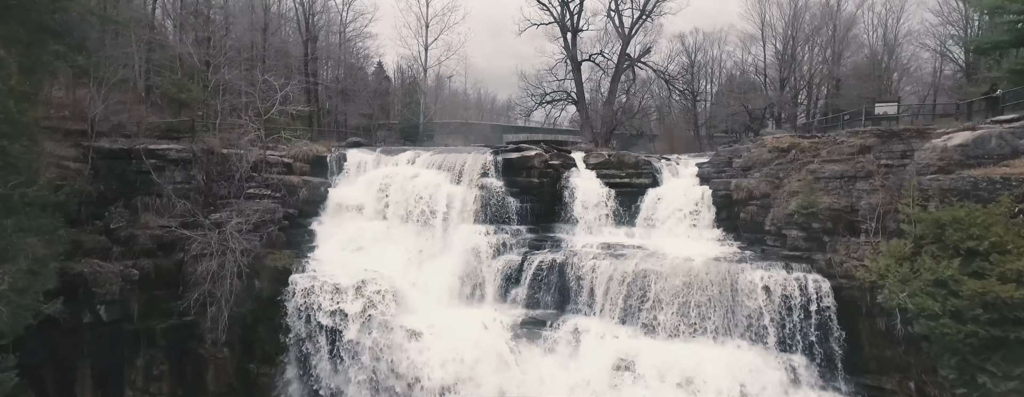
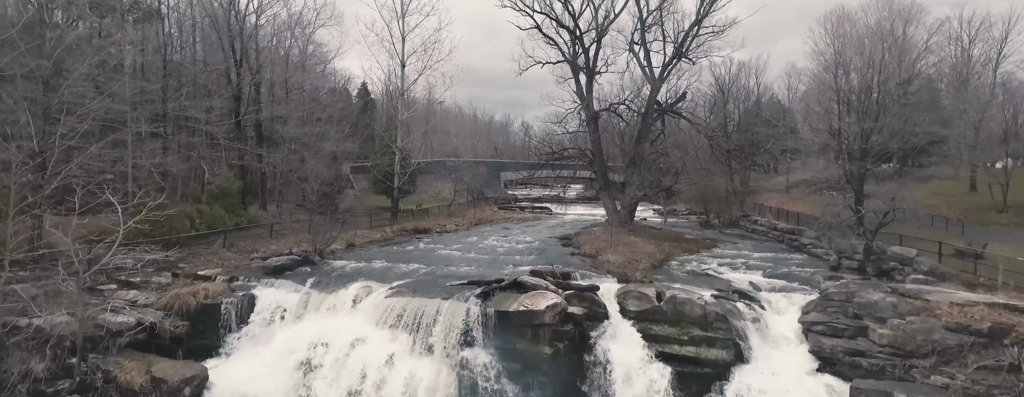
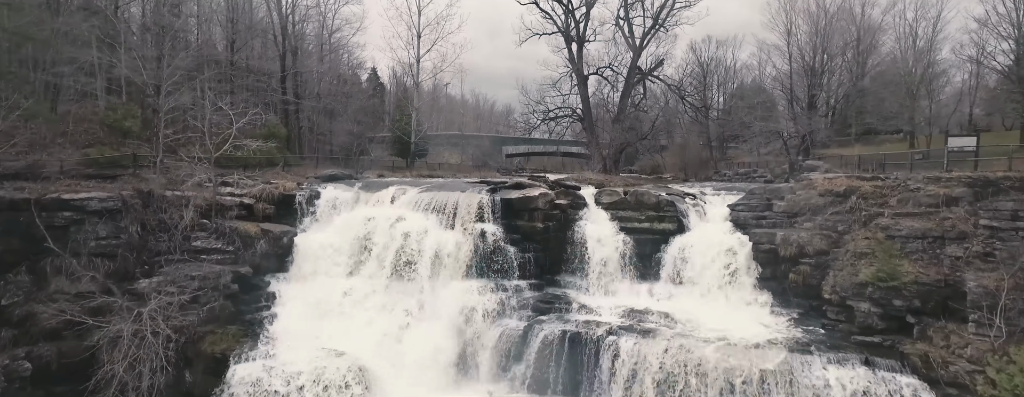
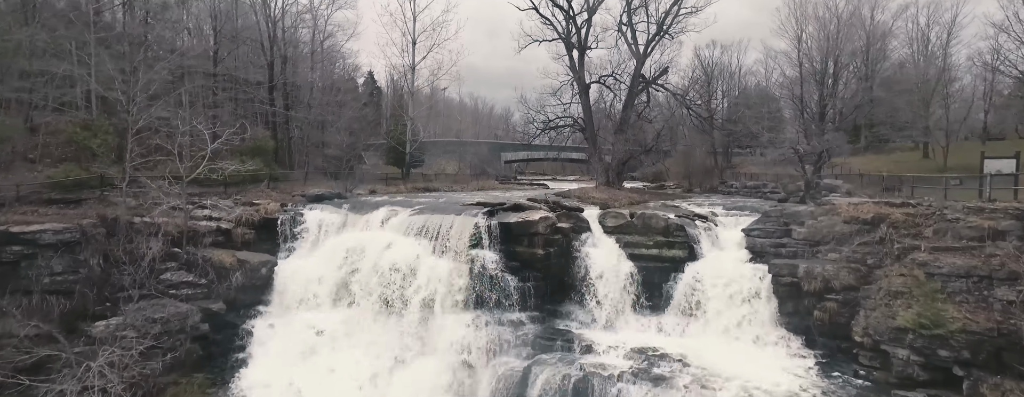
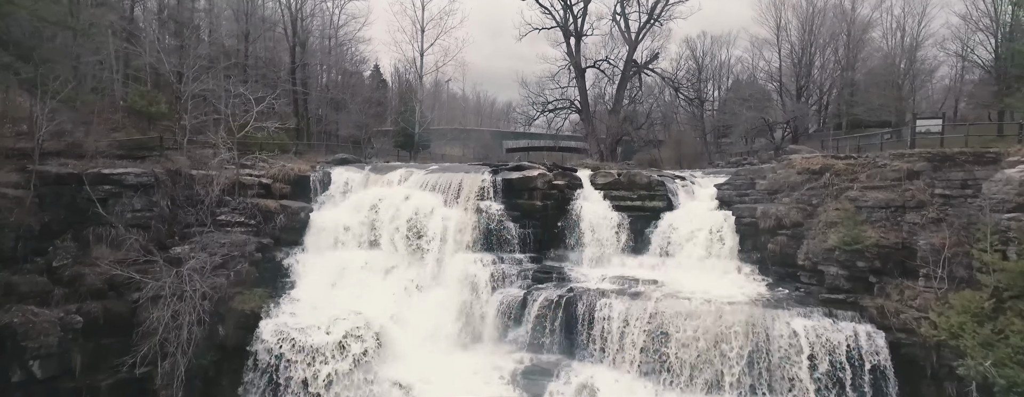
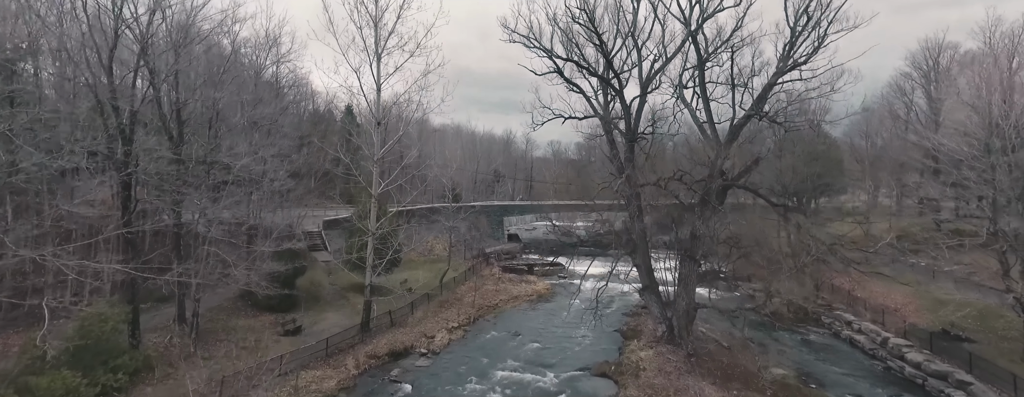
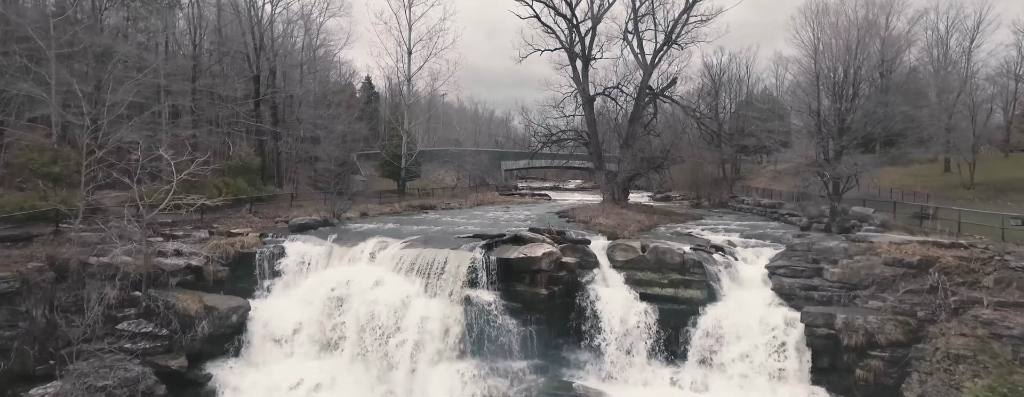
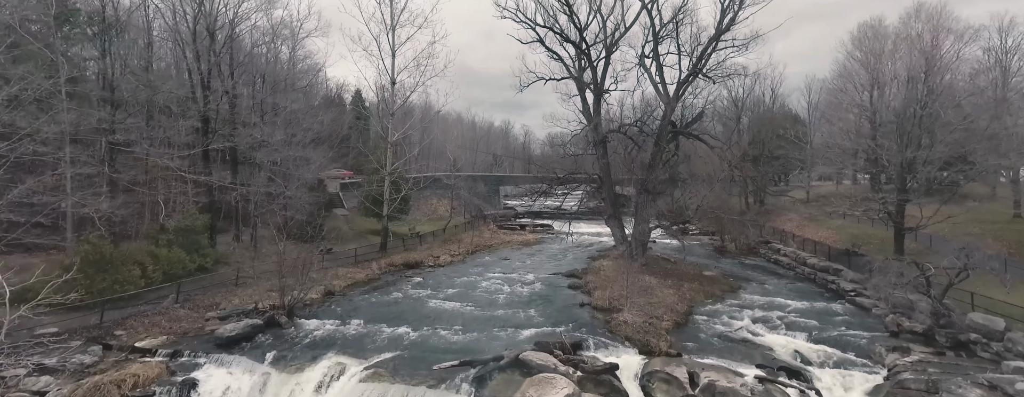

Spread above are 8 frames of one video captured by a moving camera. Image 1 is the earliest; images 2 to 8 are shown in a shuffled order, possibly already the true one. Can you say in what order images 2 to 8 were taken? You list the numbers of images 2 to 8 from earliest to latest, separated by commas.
5, 3, 4, 7, 2, 8, 6
